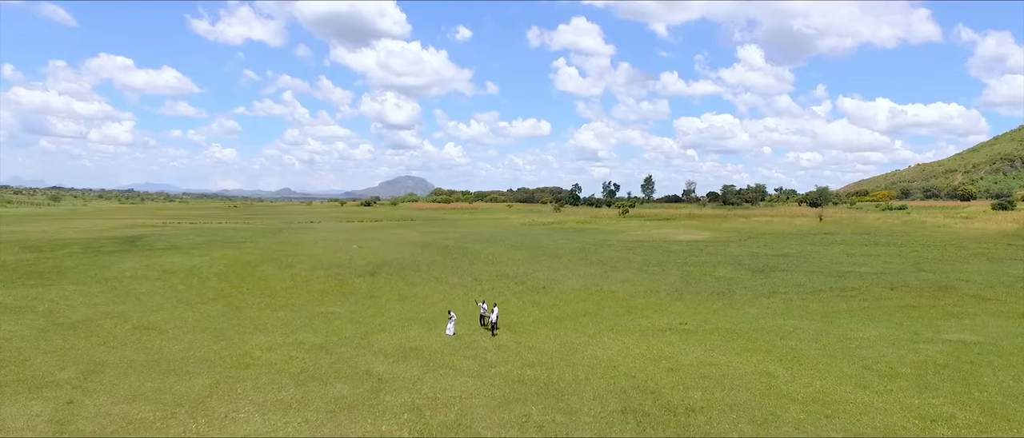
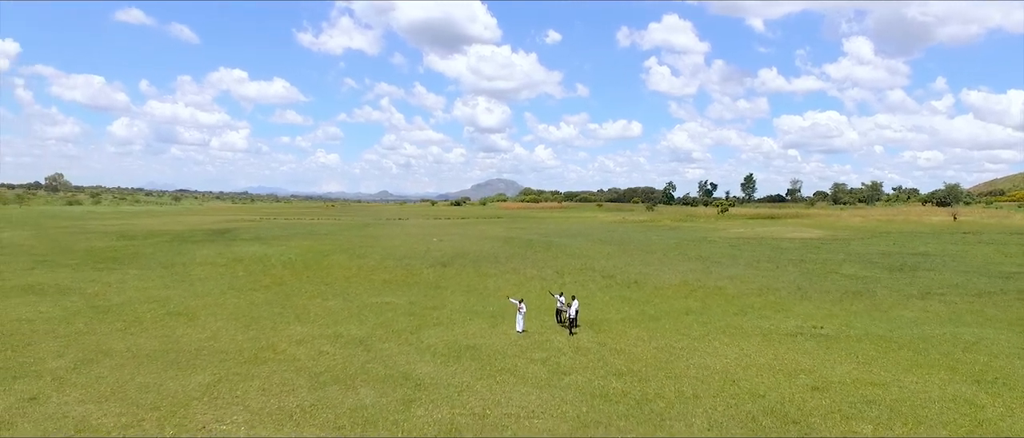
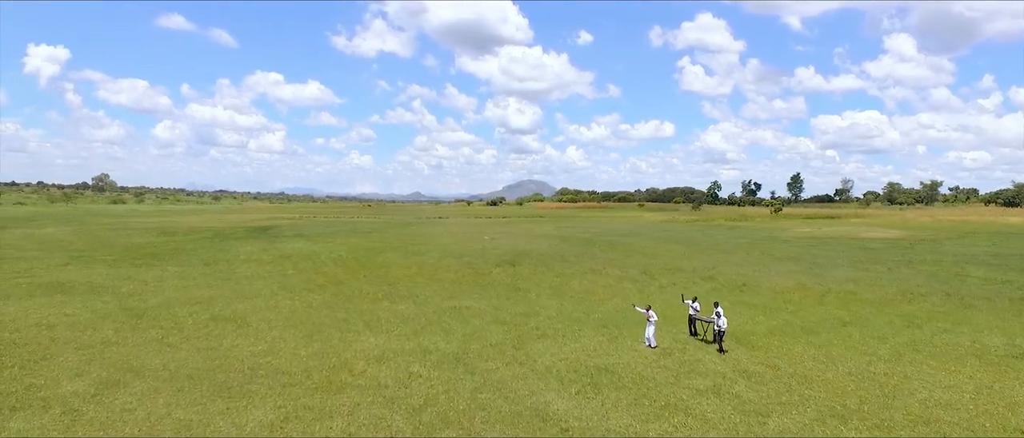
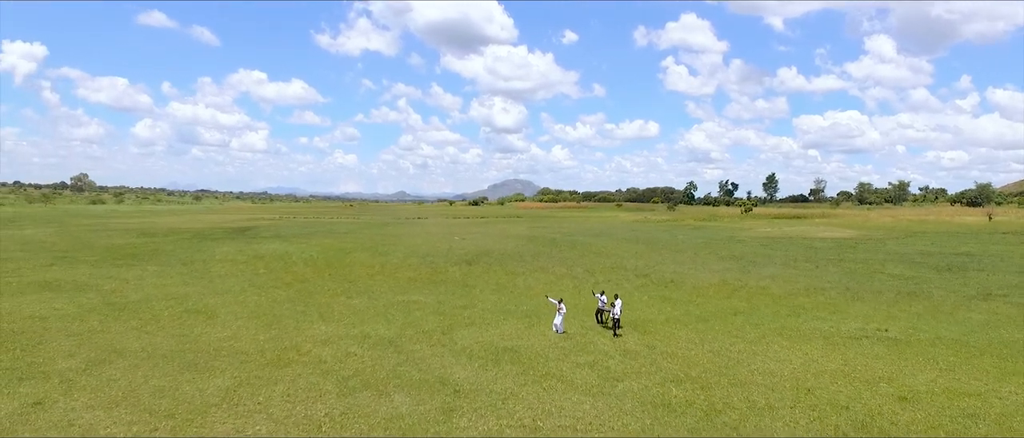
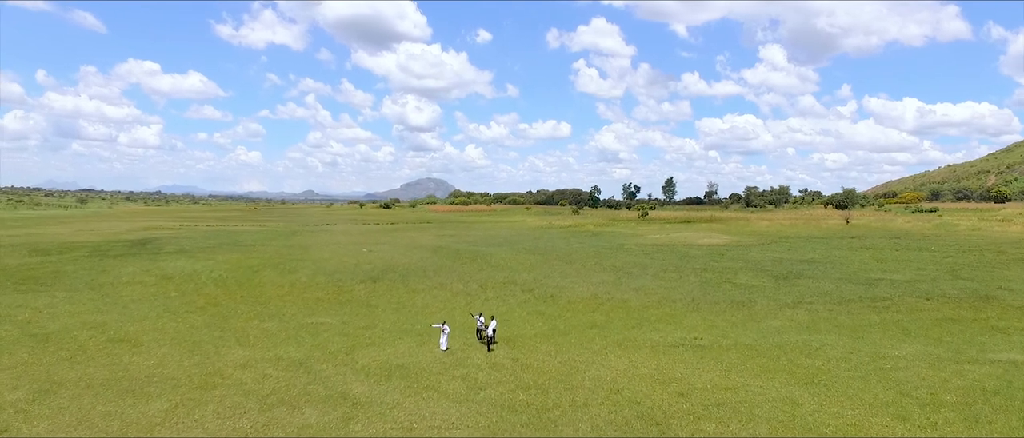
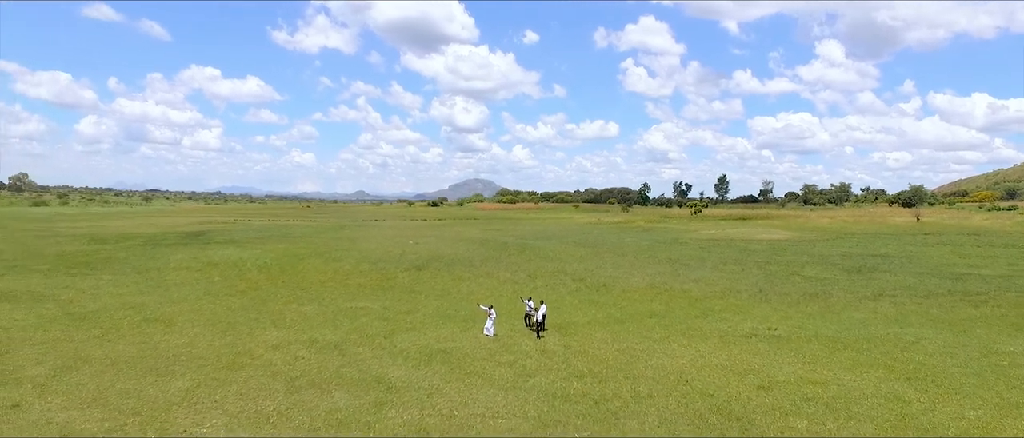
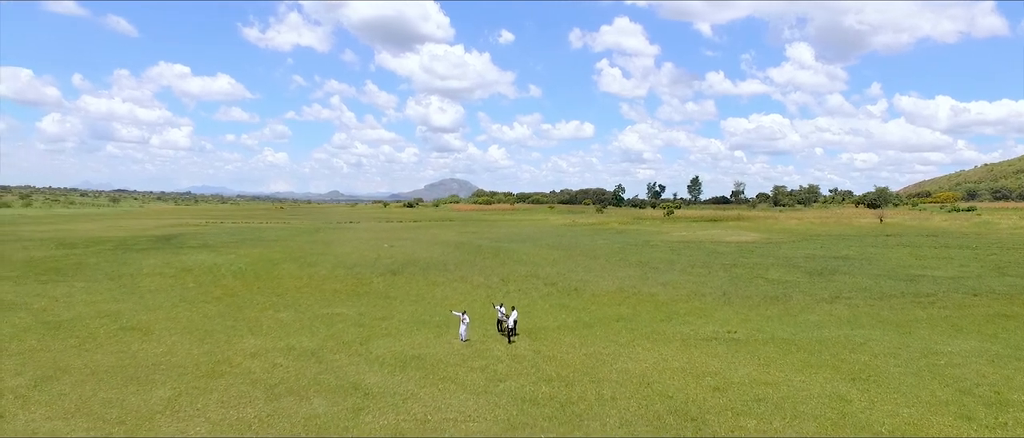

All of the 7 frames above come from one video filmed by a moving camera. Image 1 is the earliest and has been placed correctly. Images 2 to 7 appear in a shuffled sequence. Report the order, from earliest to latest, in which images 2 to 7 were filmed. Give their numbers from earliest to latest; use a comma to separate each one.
5, 7, 6, 2, 4, 3
